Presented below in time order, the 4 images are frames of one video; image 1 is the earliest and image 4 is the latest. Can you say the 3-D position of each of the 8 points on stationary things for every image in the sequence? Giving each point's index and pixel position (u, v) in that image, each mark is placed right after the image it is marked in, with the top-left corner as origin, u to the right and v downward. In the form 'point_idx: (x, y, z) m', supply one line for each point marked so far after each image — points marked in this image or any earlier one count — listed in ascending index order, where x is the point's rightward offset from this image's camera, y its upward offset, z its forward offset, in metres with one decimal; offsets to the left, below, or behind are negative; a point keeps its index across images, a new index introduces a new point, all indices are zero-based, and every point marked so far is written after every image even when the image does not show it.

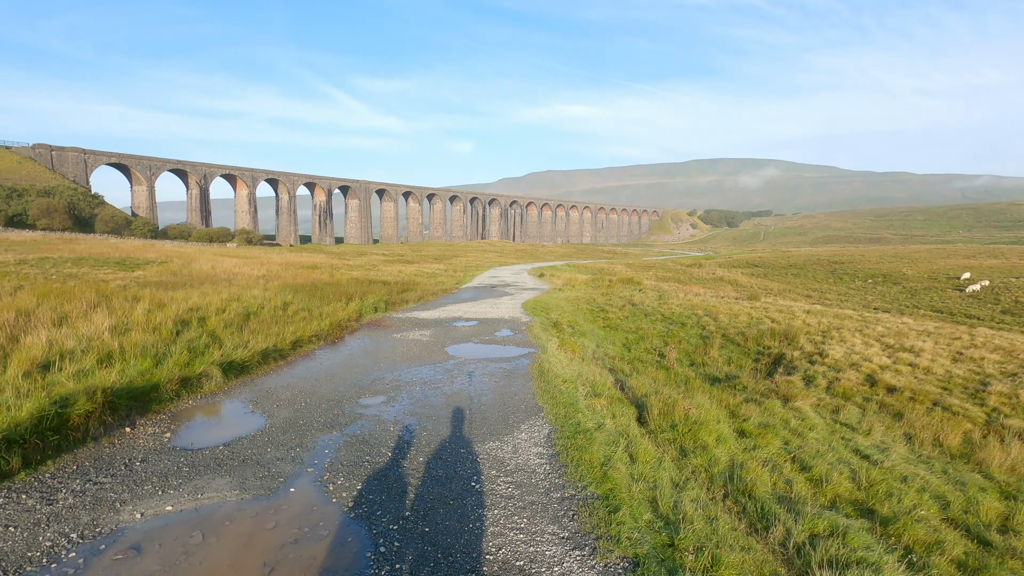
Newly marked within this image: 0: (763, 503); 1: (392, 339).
0: (+2.3, -2.0, +4.3) m
1: (-2.7, -1.1, +10.3) m
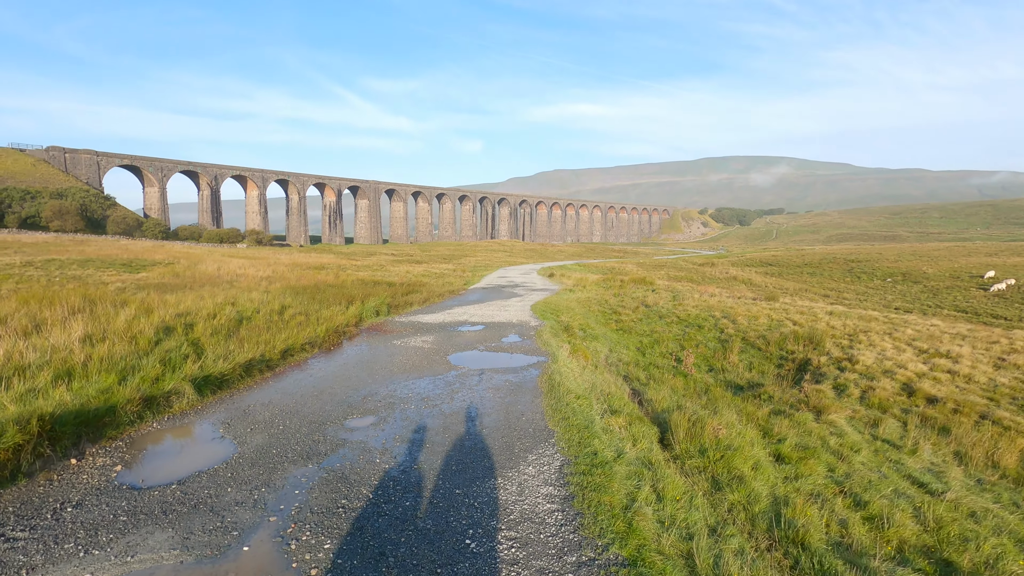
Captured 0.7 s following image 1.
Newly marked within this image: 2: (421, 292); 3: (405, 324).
0: (+2.4, -2.1, +3.5) m
1: (-2.5, -1.2, +9.6) m
2: (-3.9, -0.2, +19.9) m
3: (-2.8, -1.0, +12.3) m
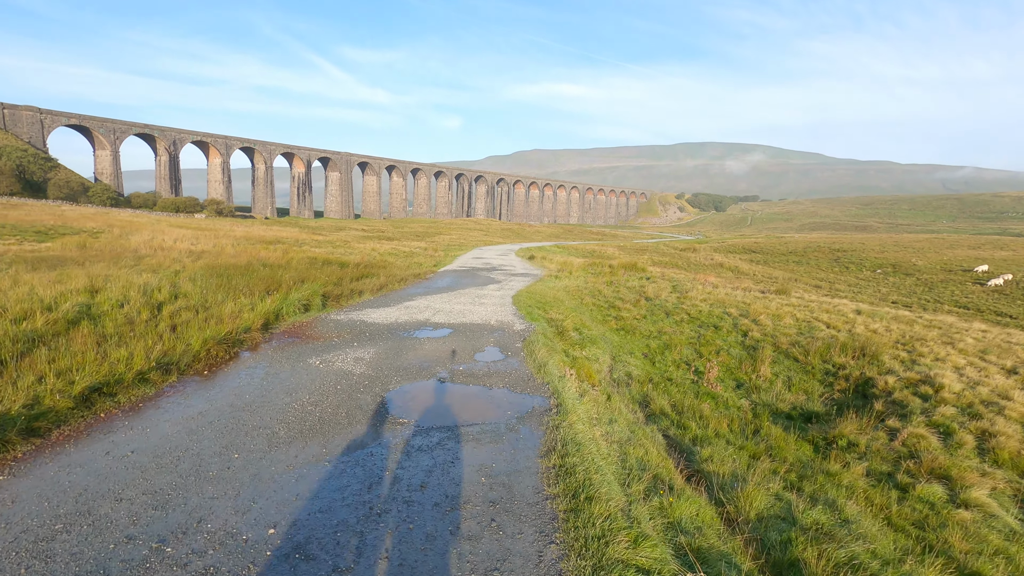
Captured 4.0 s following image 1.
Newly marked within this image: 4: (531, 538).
0: (+2.4, -2.3, +0.5) m
1: (-2.8, -1.1, +6.2) m
2: (-4.7, +0.4, +16.4) m
3: (-3.3, -0.7, +8.8) m
4: (+0.1, -1.5, +2.9) m
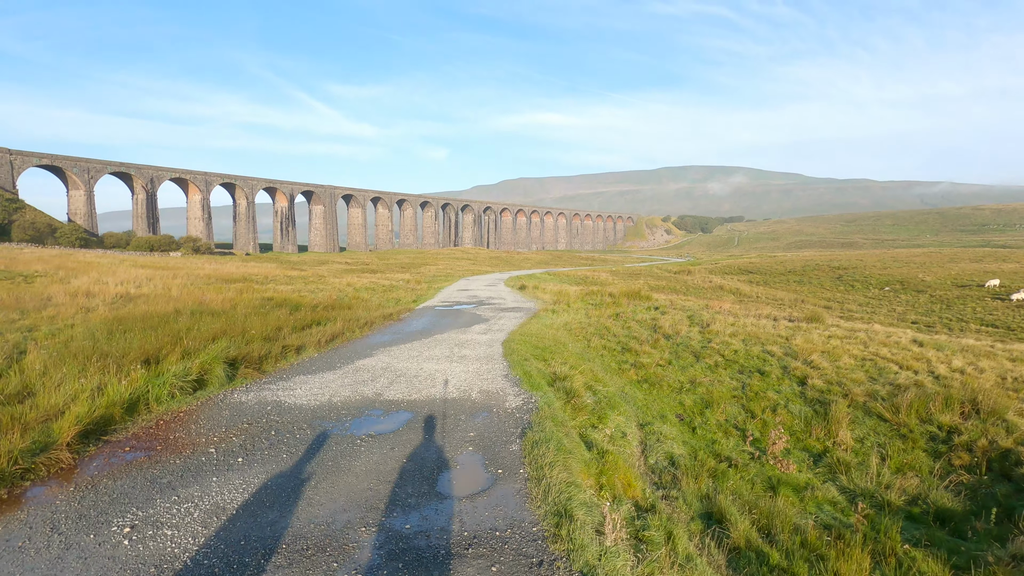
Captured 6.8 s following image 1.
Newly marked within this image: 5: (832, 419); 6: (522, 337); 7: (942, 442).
0: (+2.5, -2.5, -2.6) m
1: (-2.8, -1.8, +3.1) m
2: (-5.0, -0.9, +13.3) m
3: (-3.4, -1.6, +5.7) m
4: (+0.2, -1.9, -0.1) m
5: (+6.1, -2.5, +8.8) m
6: (+0.3, -1.3, +11.9) m
7: (+7.3, -2.6, +7.9) m
